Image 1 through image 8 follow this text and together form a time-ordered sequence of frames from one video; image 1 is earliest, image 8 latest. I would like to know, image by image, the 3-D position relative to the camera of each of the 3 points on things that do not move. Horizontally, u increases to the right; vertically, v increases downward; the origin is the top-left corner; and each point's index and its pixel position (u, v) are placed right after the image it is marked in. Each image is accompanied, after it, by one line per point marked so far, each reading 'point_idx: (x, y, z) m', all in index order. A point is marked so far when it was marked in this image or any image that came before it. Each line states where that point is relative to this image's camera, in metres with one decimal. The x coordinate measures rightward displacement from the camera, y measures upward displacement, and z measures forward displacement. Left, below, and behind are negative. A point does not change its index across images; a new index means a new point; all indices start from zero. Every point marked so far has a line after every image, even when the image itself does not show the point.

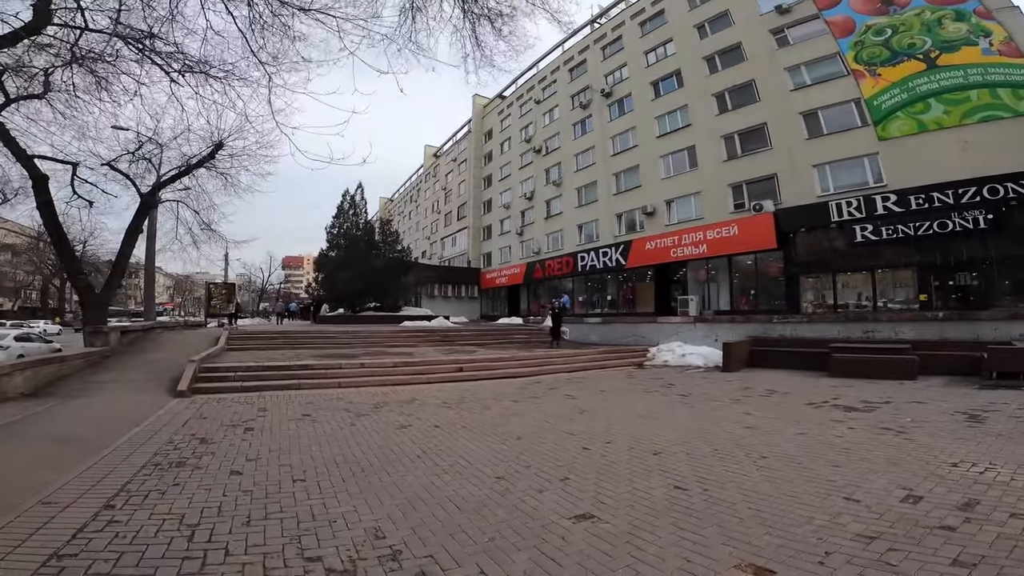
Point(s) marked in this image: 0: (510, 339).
0: (0.0, -1.8, +16.3) m
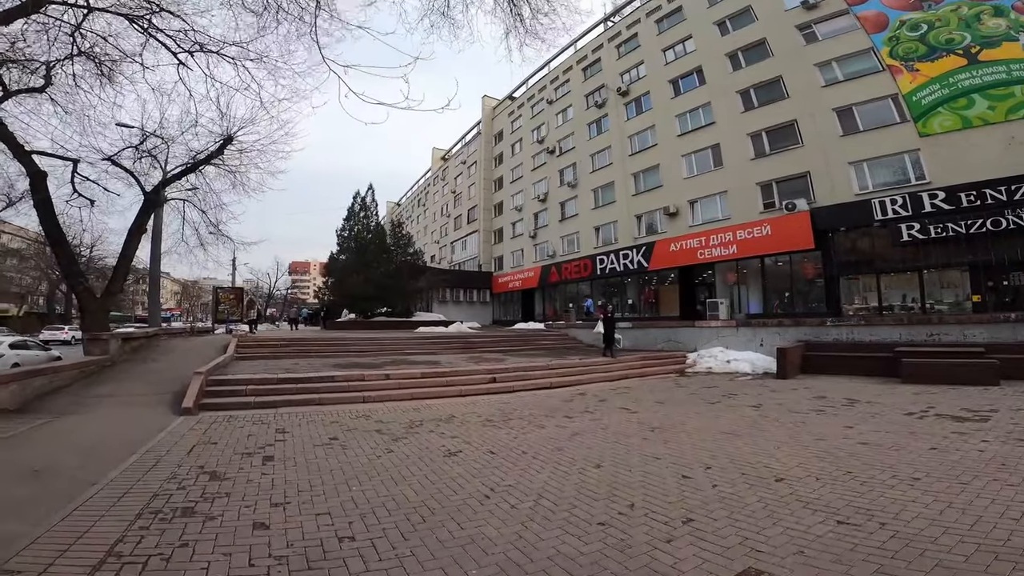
0: (+0.8, -1.8, +15.3) m
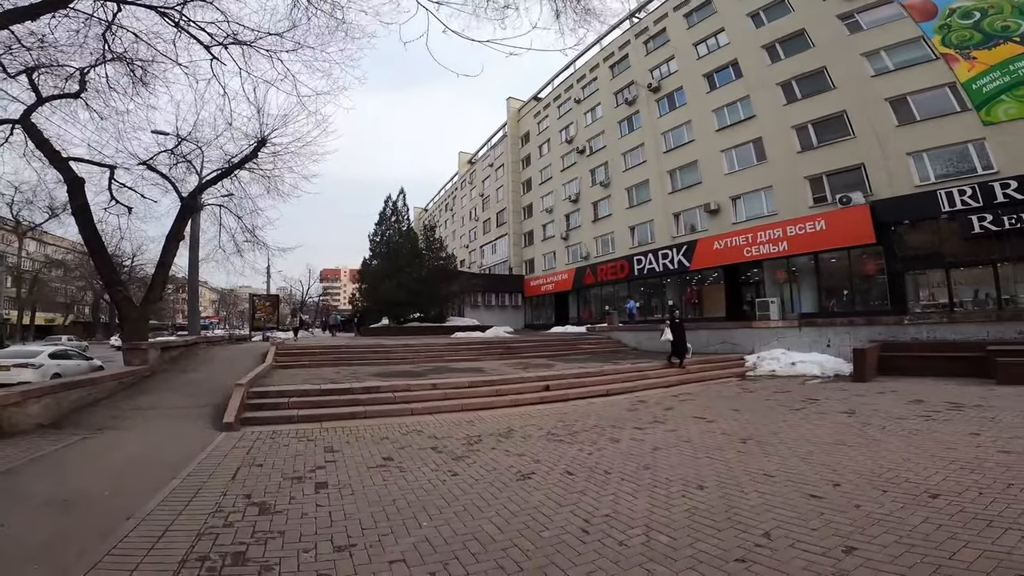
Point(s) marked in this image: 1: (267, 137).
0: (+2.1, -1.9, +14.5) m
1: (-6.8, +4.2, +13.4) m
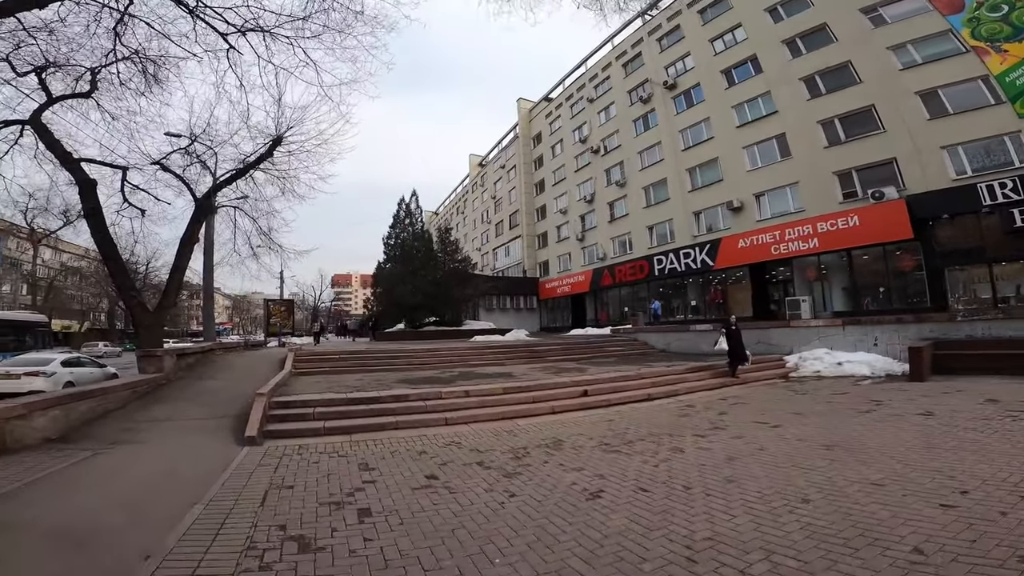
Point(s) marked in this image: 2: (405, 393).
0: (+2.8, -1.9, +13.9) m
1: (-6.2, +4.1, +13.0) m
2: (-1.6, -1.6, +7.1) m
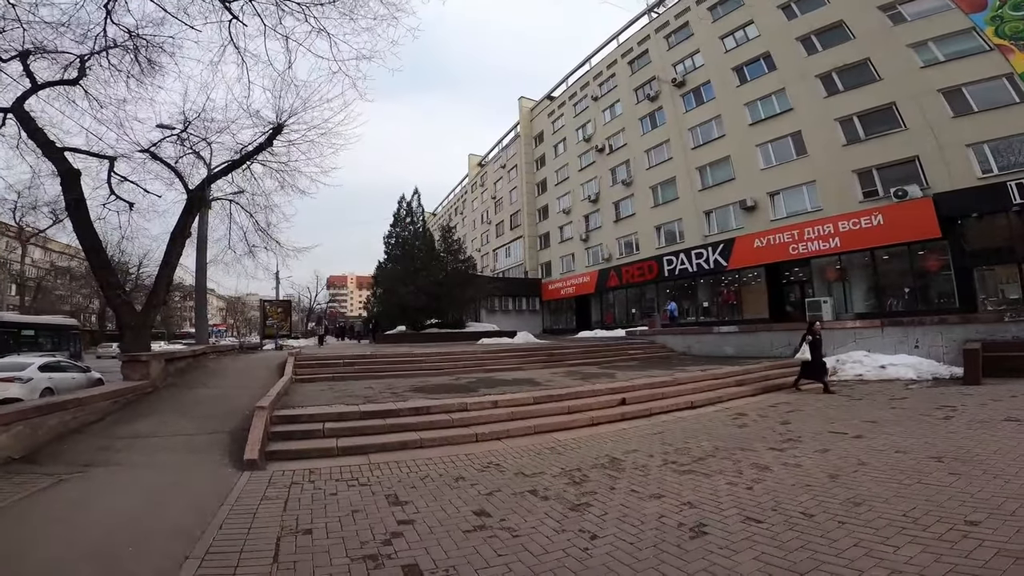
0: (+3.2, -1.9, +13.1) m
1: (-5.8, +4.1, +12.1) m
2: (-1.1, -1.5, +6.3) m
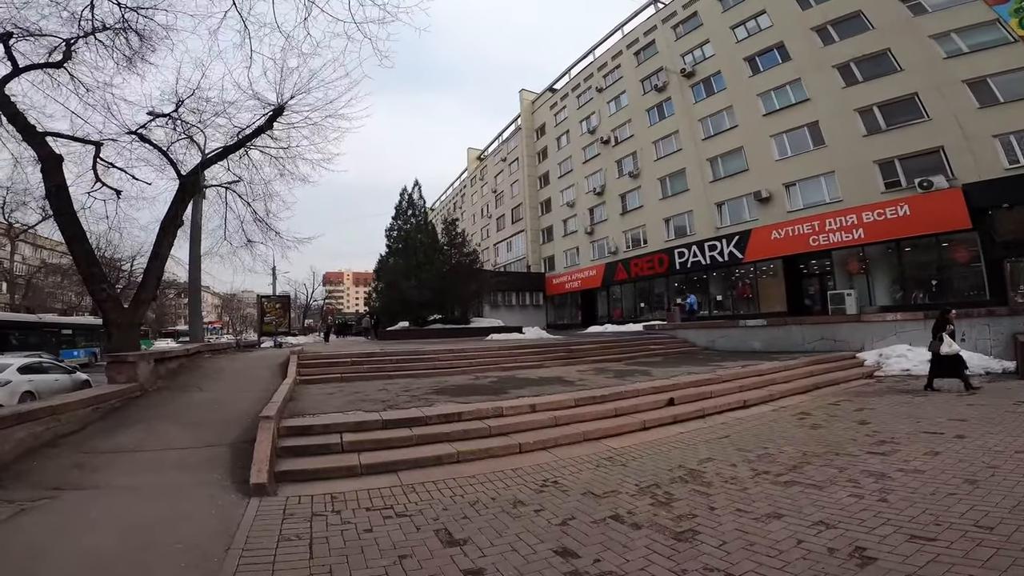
0: (+3.6, -1.7, +12.4) m
1: (-5.4, +4.3, +11.2) m
2: (-0.6, -1.4, +5.5) m
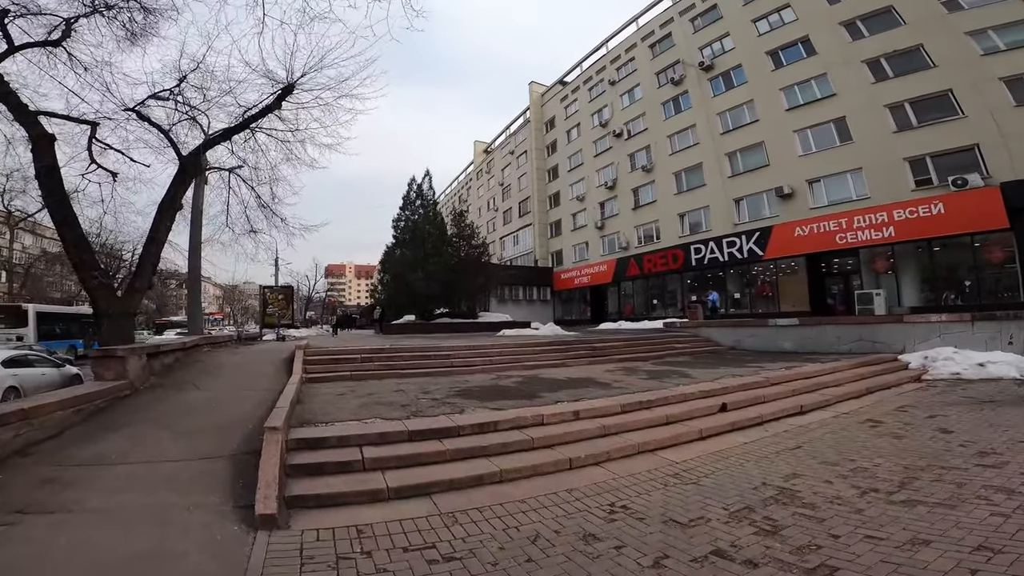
0: (+4.1, -1.5, +11.7) m
1: (-4.9, +4.5, +10.5) m
2: (-0.2, -1.3, +4.8) m
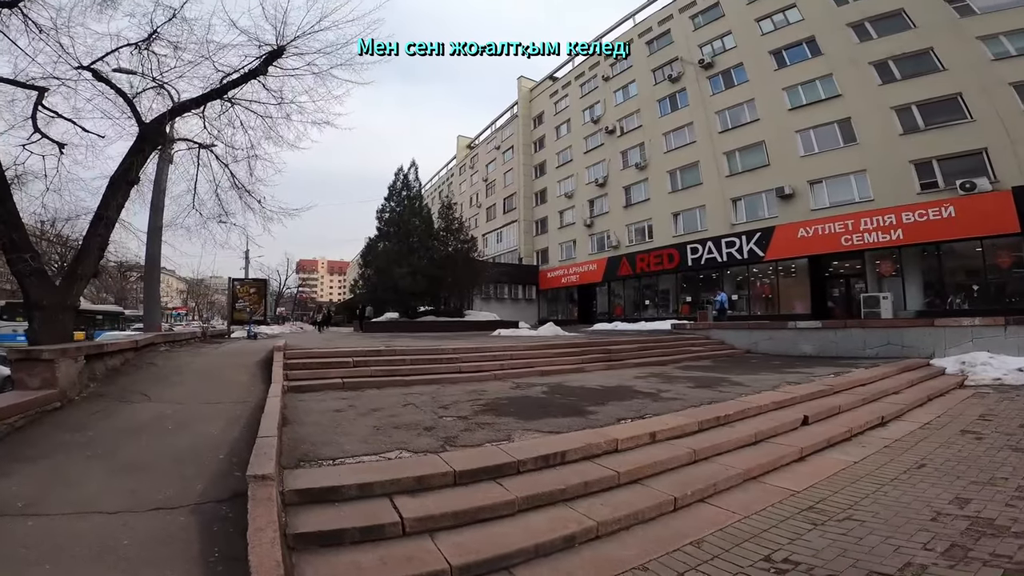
0: (+4.2, -1.5, +10.8) m
1: (-4.6, +4.7, +9.1) m
2: (+0.3, -1.2, +3.6) m
